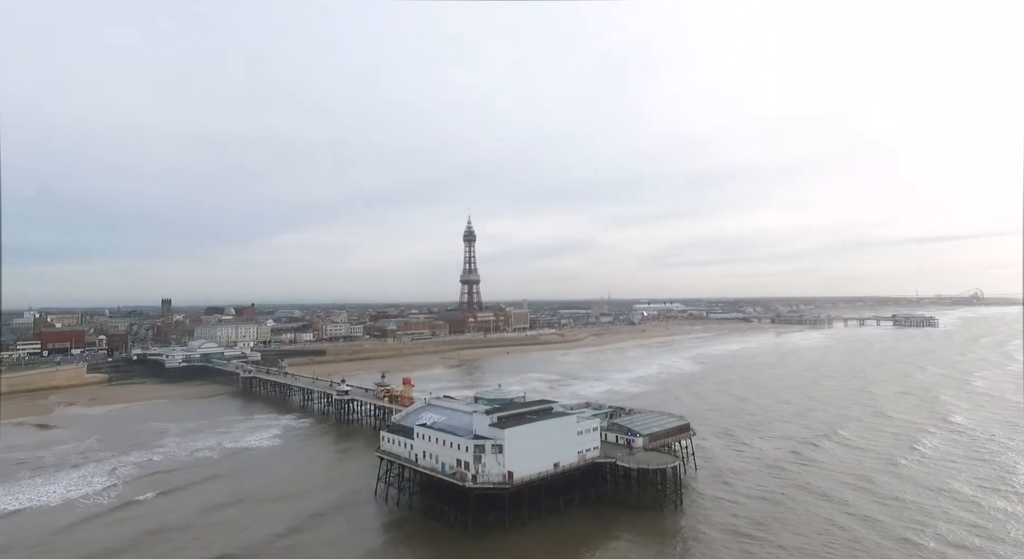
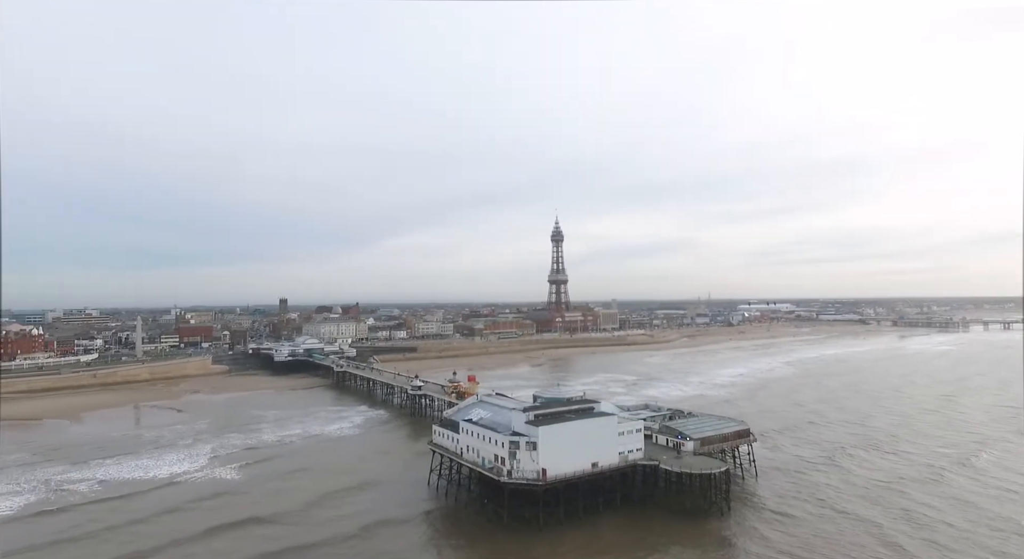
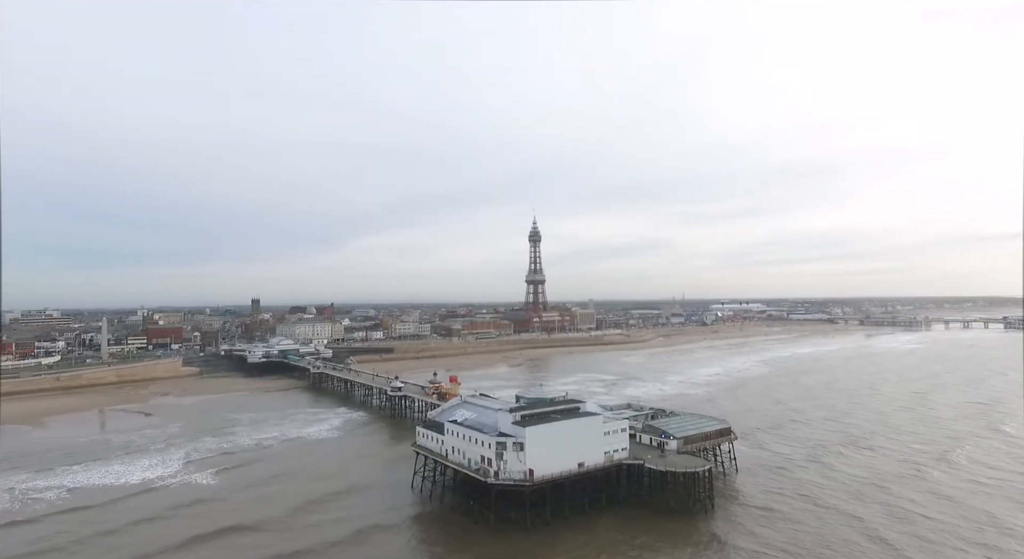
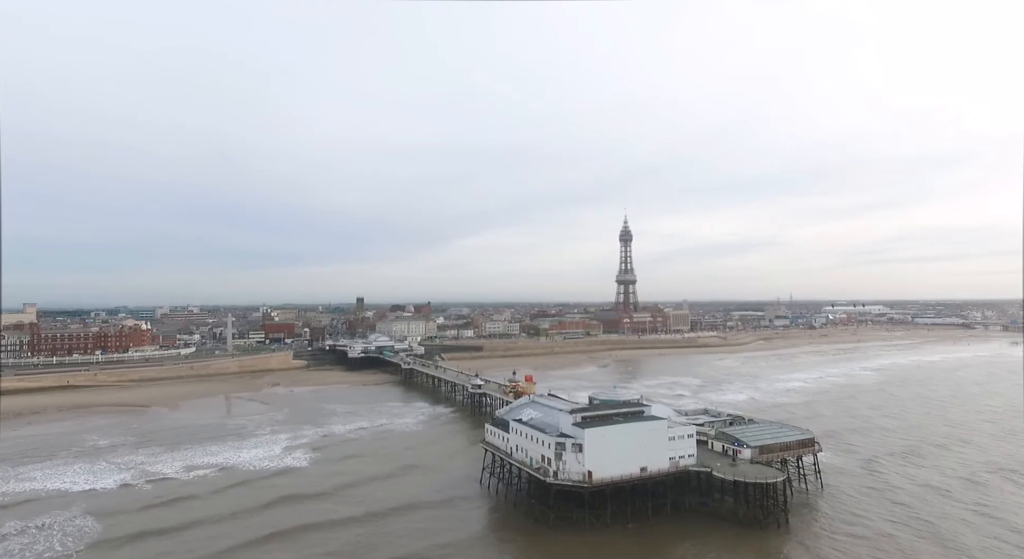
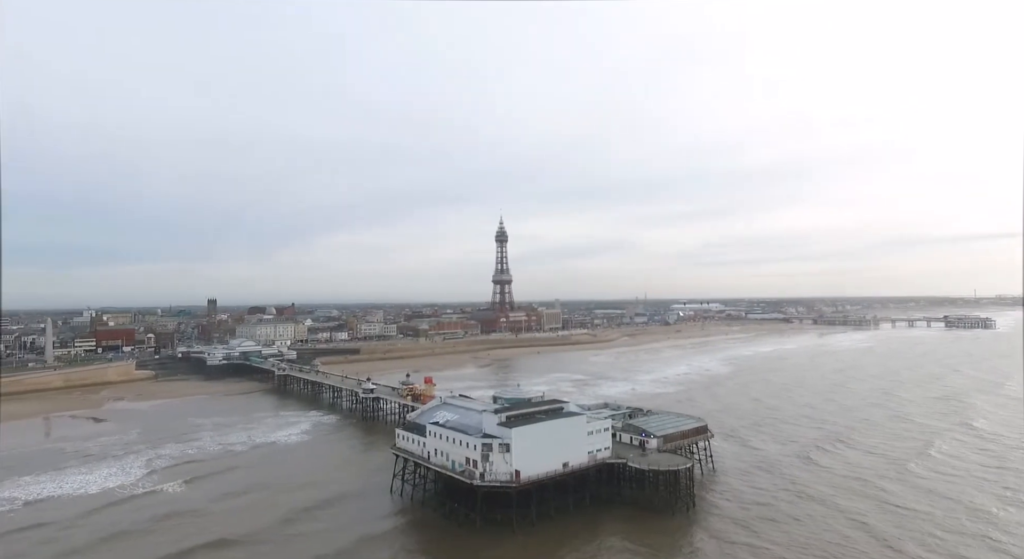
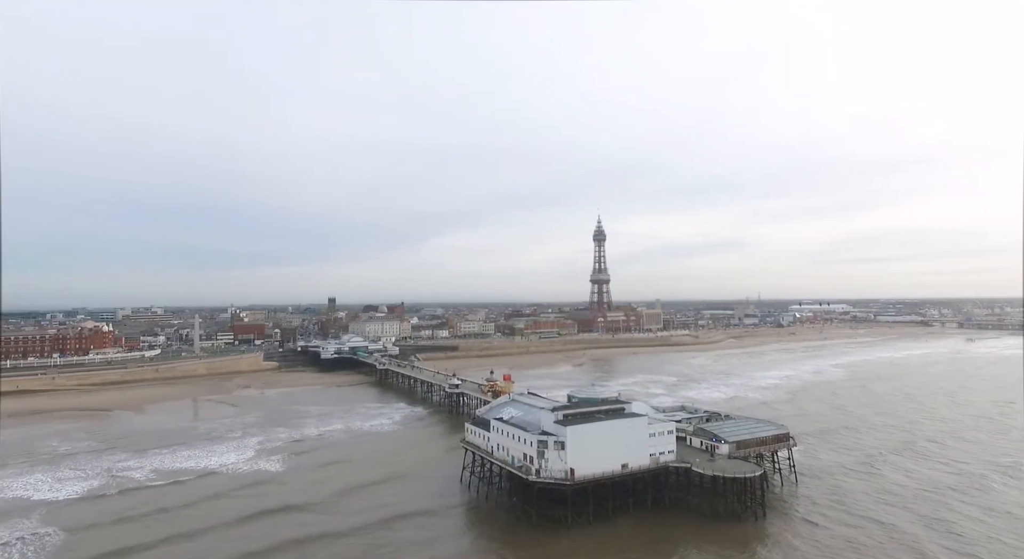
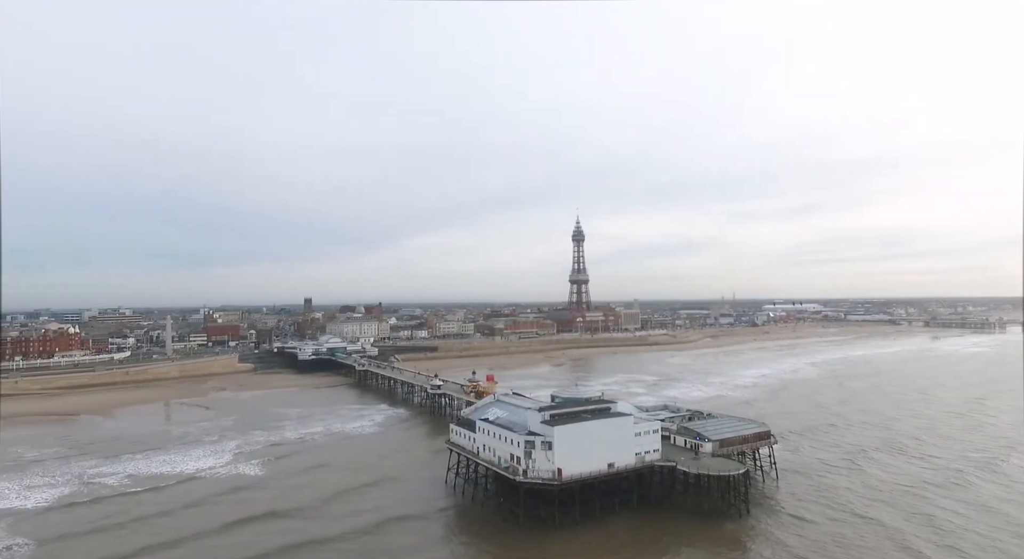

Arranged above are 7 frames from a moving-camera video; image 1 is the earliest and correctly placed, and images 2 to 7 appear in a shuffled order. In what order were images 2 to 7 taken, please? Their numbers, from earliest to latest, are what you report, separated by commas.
5, 3, 2, 7, 6, 4
